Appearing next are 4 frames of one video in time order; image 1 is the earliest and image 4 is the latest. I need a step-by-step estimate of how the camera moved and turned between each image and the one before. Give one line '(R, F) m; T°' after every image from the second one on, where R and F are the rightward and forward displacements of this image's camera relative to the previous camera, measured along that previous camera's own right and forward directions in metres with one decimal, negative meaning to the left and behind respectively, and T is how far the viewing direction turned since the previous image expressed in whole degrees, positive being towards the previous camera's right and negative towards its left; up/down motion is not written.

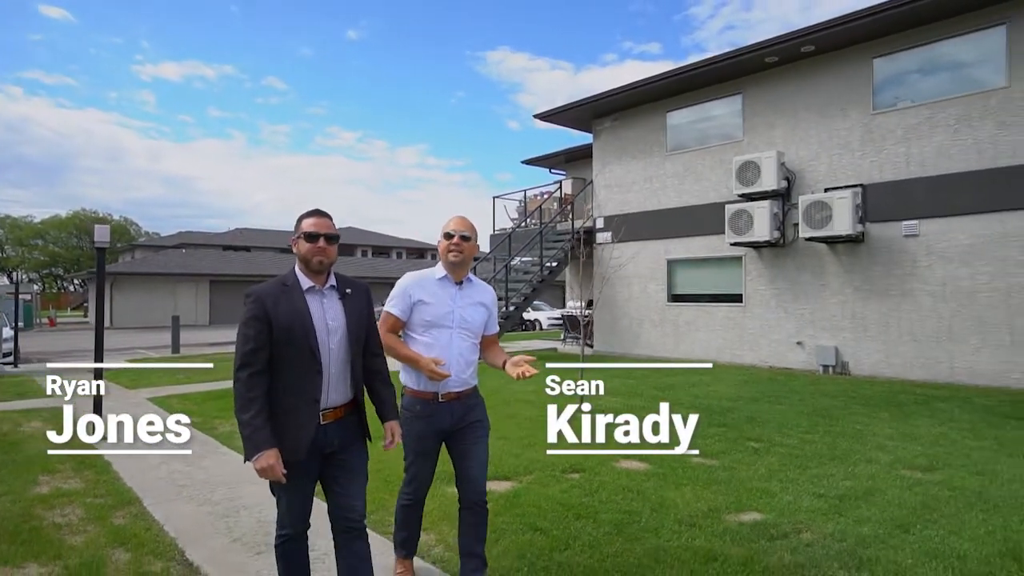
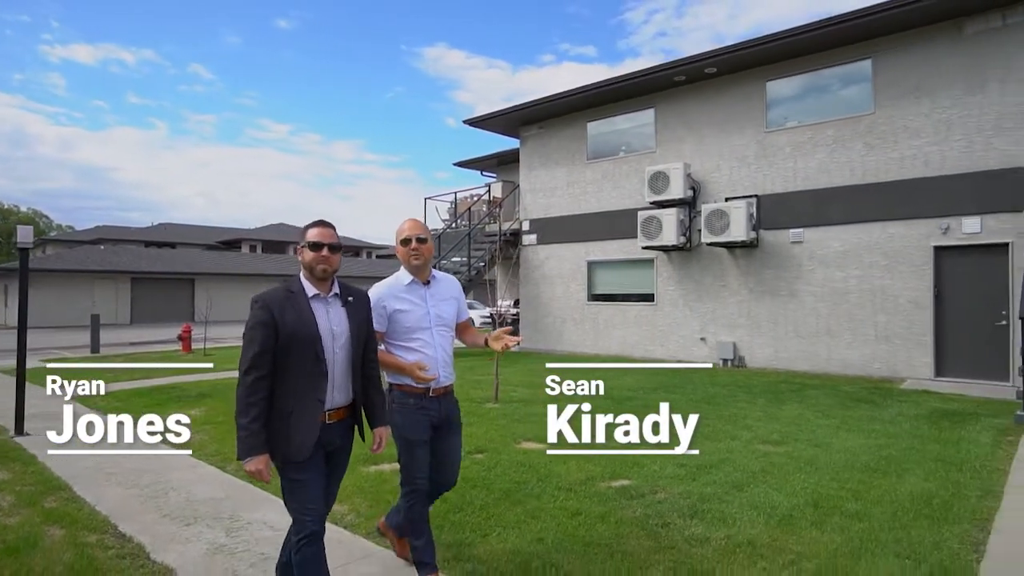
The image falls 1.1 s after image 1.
(+0.2, -0.6) m; +6°
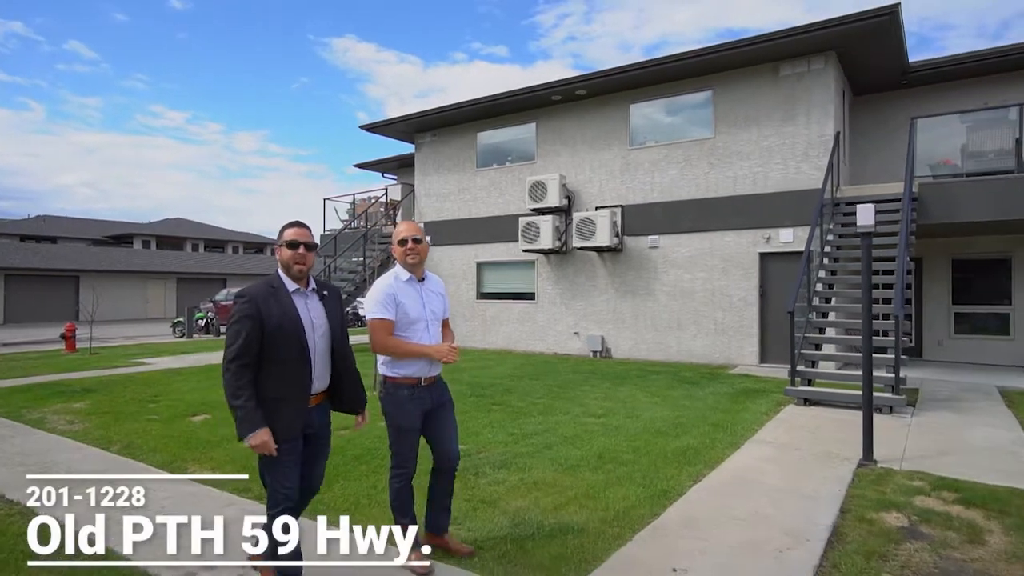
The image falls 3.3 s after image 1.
(+0.5, -1.1) m; +8°
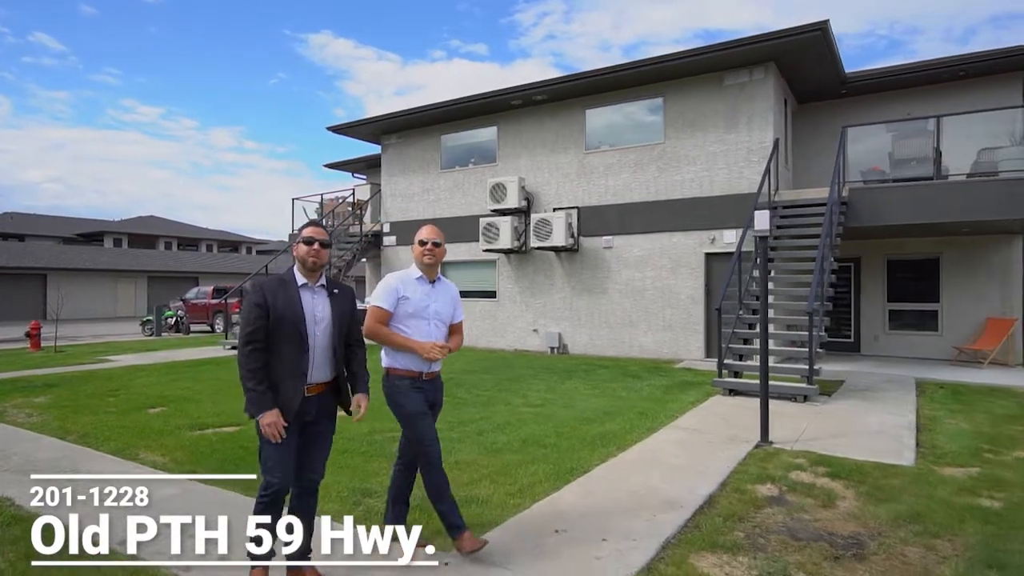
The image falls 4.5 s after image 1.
(+0.5, -0.5) m; +2°
